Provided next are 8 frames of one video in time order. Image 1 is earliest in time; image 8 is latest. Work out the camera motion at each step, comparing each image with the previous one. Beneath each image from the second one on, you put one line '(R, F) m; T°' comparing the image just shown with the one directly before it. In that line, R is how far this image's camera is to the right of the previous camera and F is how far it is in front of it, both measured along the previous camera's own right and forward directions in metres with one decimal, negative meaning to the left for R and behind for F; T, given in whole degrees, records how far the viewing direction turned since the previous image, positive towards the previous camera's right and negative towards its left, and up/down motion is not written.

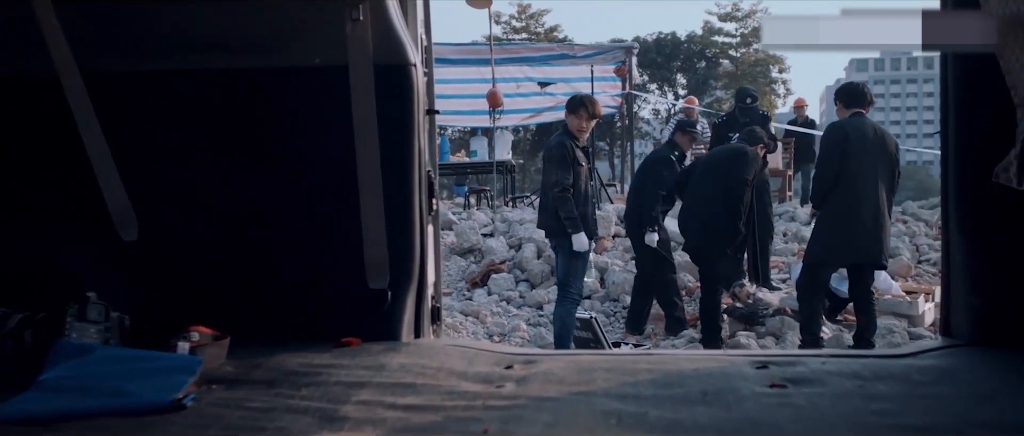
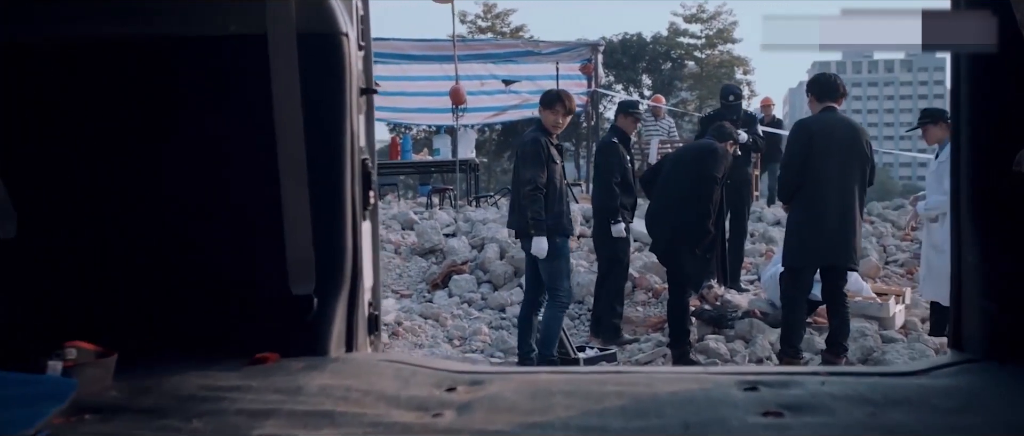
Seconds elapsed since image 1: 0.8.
(0.0, +0.3) m; +2°
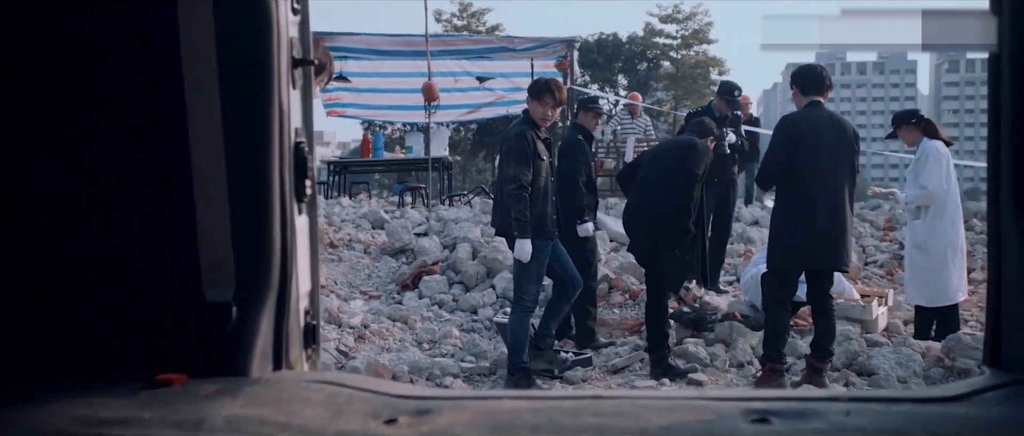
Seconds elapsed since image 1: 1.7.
(0.0, +0.3) m; +1°
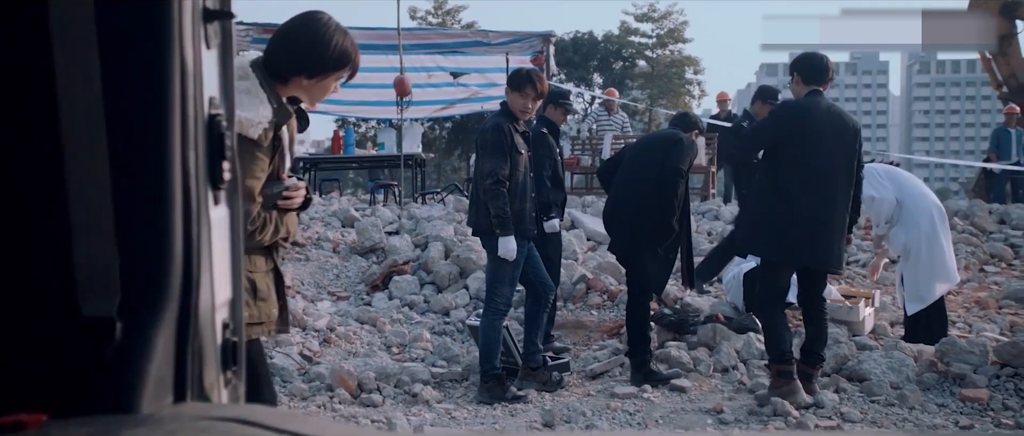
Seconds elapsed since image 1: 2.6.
(0.0, +0.3) m; +1°
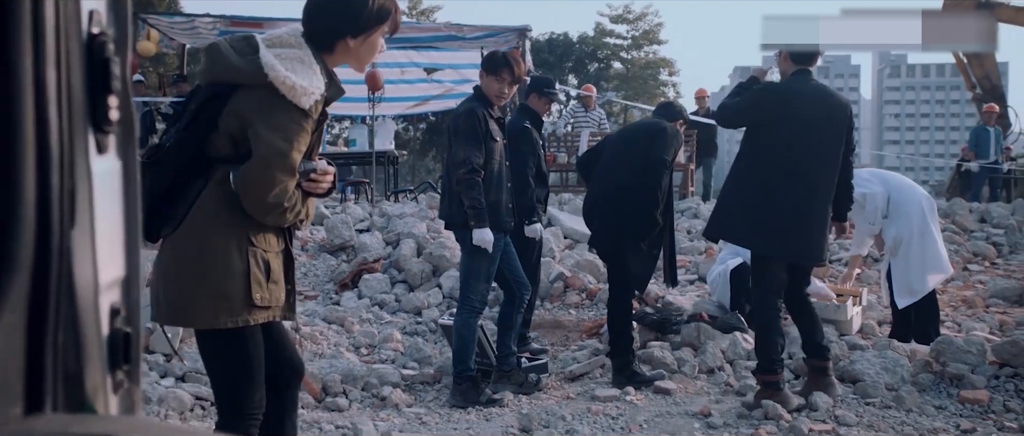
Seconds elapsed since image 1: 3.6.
(0.0, +0.3) m; +1°
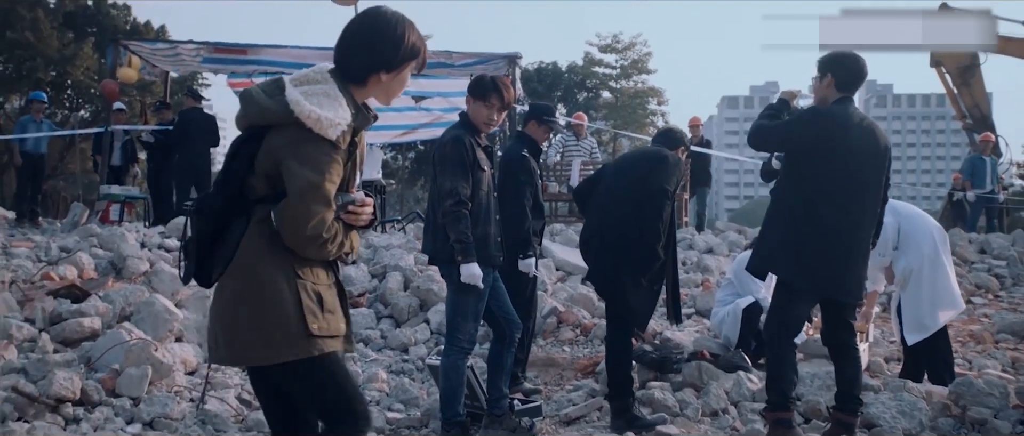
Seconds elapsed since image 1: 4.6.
(0.0, +0.3) m; +1°
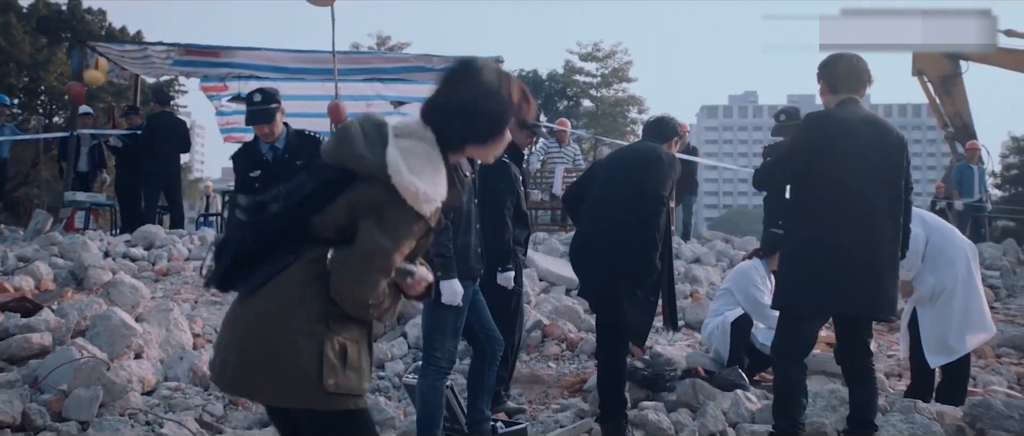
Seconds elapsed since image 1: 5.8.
(0.0, +0.4) m; +1°
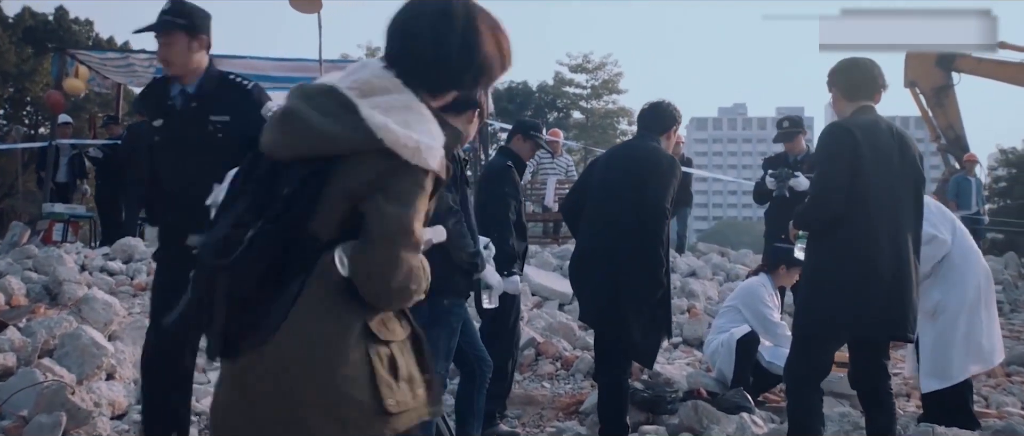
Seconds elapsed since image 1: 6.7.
(0.0, +0.3) m; +1°
